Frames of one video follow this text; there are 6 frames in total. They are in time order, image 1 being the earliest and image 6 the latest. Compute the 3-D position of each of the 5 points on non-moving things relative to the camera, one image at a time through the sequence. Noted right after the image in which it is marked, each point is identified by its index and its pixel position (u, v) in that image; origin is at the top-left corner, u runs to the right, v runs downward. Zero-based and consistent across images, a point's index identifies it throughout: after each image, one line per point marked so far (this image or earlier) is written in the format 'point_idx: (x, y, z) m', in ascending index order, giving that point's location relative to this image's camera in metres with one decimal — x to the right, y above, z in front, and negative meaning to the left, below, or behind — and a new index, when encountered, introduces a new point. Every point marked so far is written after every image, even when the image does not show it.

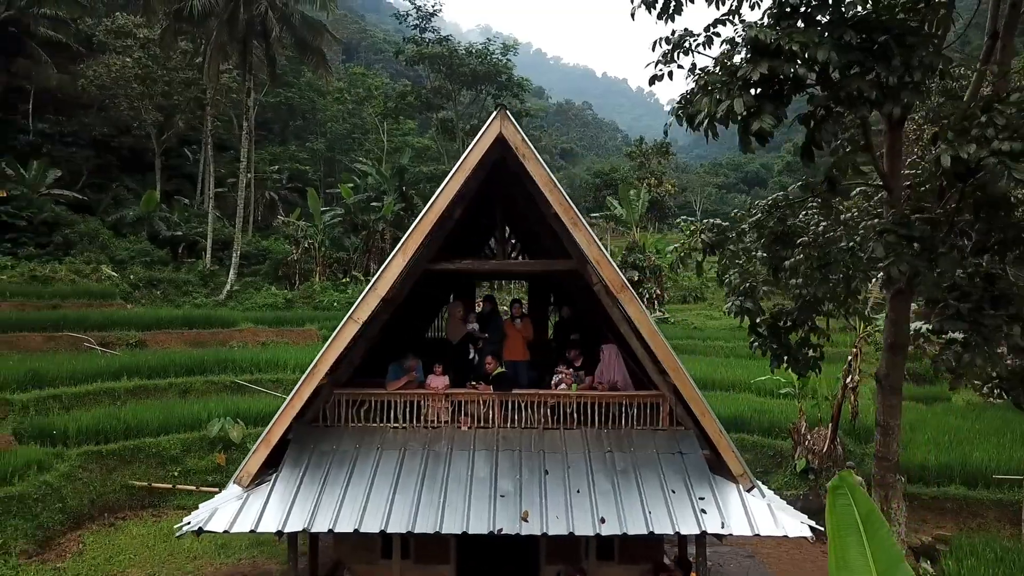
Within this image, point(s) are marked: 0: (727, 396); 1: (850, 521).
0: (+4.2, -2.1, +15.8) m
1: (+1.4, -1.0, +3.5) m
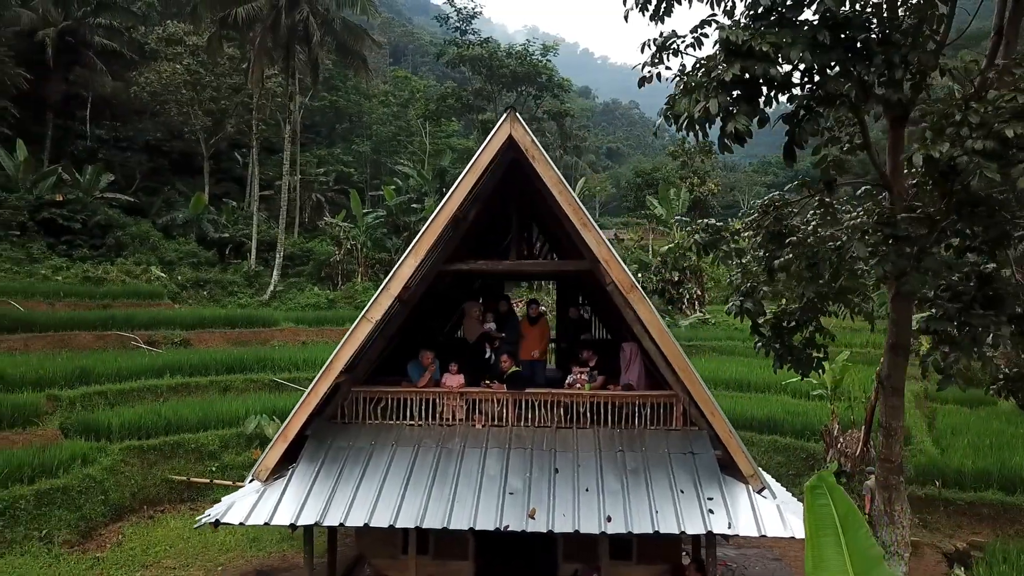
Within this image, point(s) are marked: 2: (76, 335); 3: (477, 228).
0: (+4.8, -2.1, +15.6) m
1: (+1.3, -1.0, +3.5) m
2: (-10.2, -1.1, +18.9) m
3: (-0.4, +0.6, +8.3) m
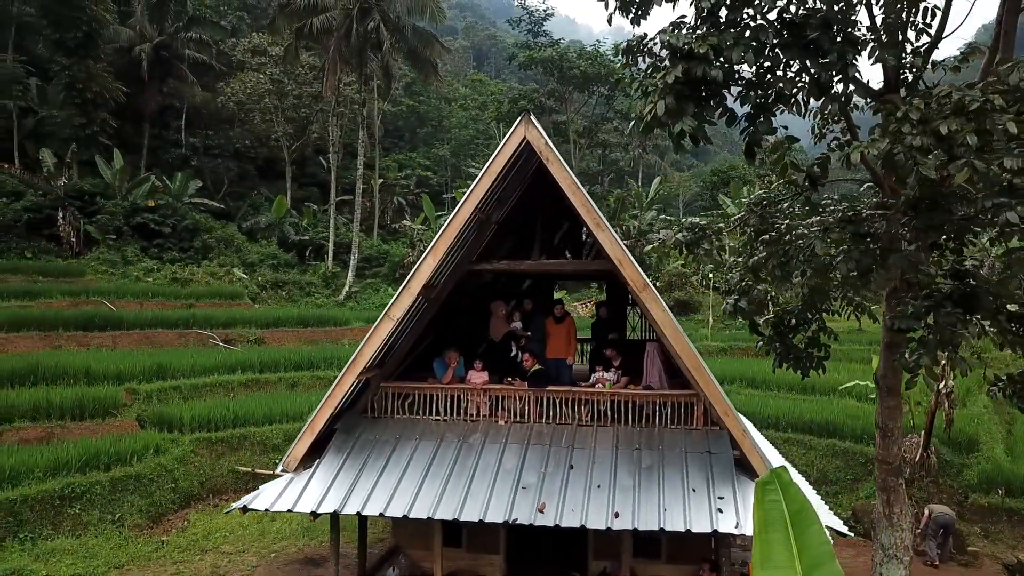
0: (+5.8, -2.1, +15.2) m
1: (+1.1, -1.0, +3.5) m
2: (-8.7, -1.1, +20.1) m
3: (-0.1, +0.6, +8.5) m
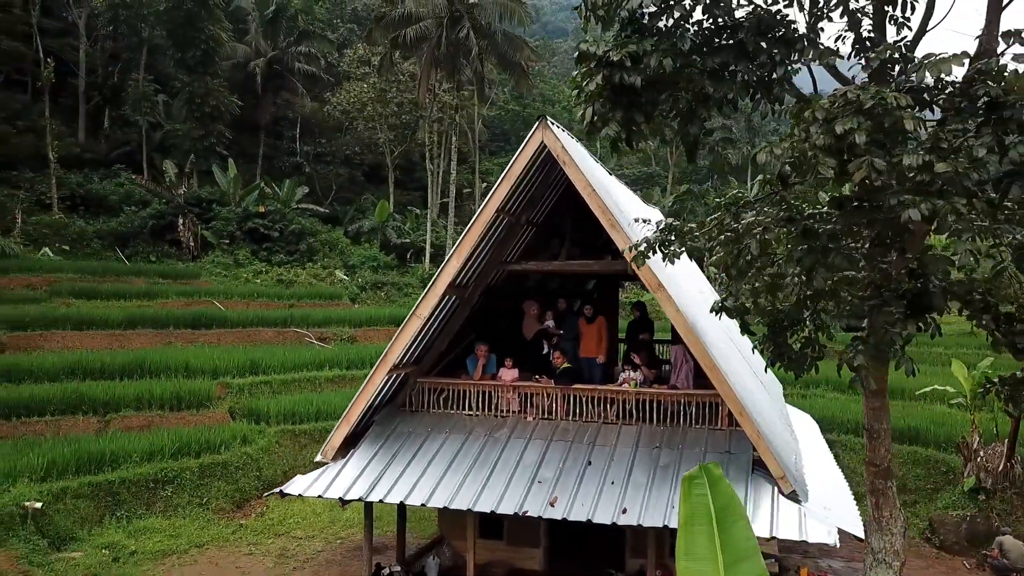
0: (+7.1, -2.1, +14.5) m
1: (+0.8, -1.0, +3.6) m
2: (-6.6, -1.2, +21.3) m
3: (+0.3, +0.6, +8.7) m
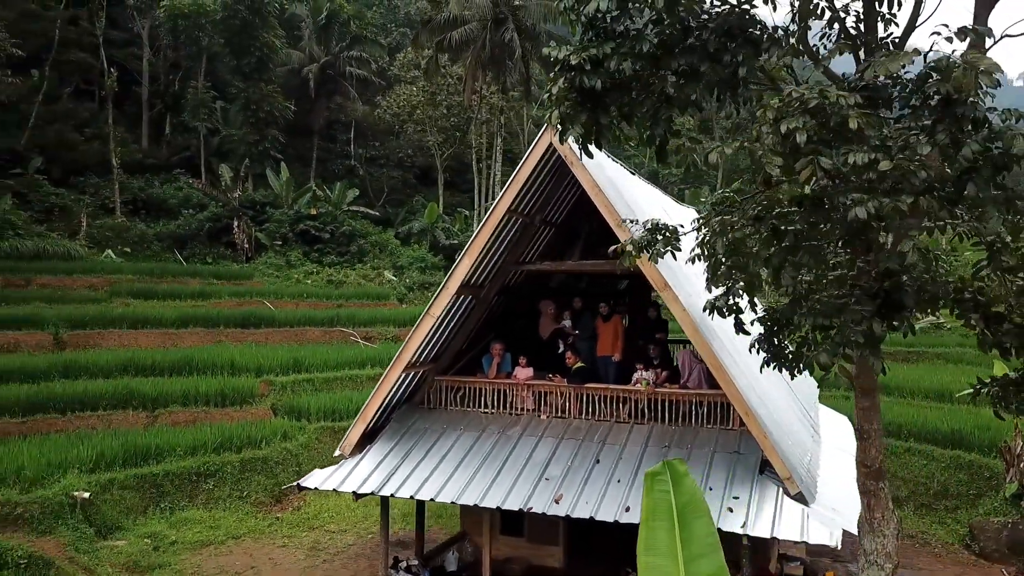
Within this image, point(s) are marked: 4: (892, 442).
0: (+7.7, -2.1, +14.1) m
1: (+0.7, -1.0, +3.6) m
2: (-5.5, -1.2, +21.9) m
3: (+0.5, +0.6, +8.7) m
4: (+6.3, -2.5, +13.4) m
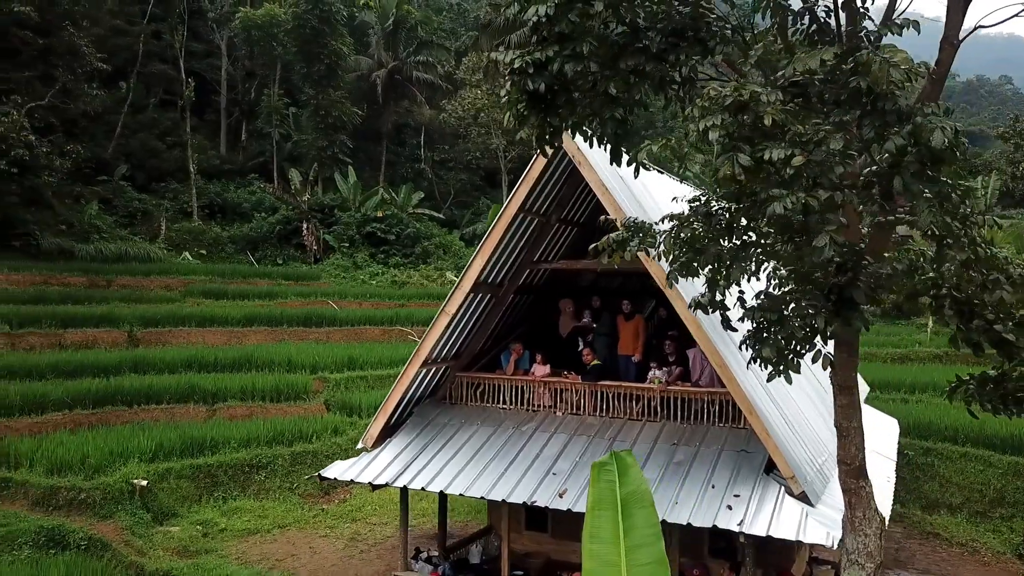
0: (+8.4, -2.1, +13.5) m
1: (+0.5, -1.0, +3.7) m
2: (-4.0, -1.2, +22.5) m
3: (+0.8, +0.6, +8.8) m
4: (+6.9, -2.5, +13.0) m
